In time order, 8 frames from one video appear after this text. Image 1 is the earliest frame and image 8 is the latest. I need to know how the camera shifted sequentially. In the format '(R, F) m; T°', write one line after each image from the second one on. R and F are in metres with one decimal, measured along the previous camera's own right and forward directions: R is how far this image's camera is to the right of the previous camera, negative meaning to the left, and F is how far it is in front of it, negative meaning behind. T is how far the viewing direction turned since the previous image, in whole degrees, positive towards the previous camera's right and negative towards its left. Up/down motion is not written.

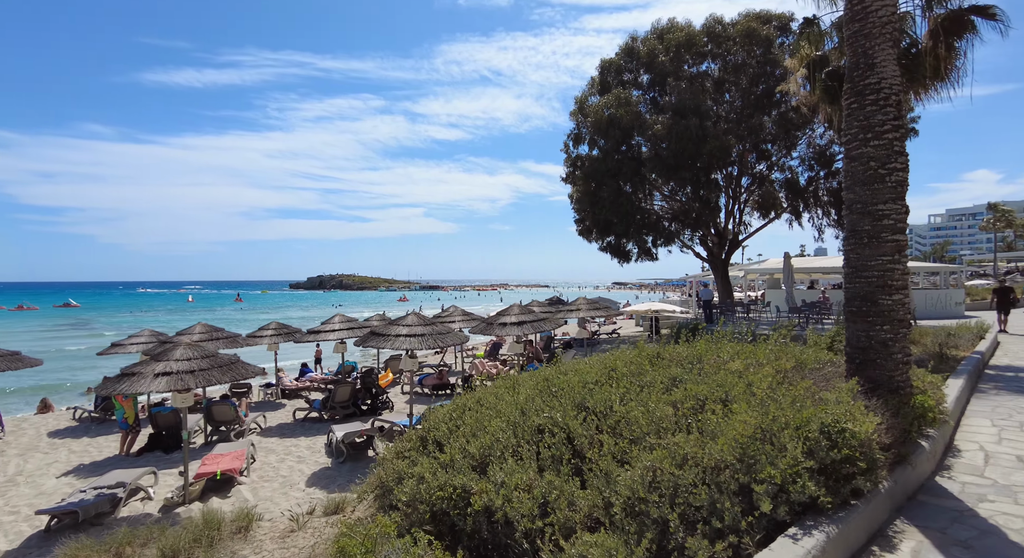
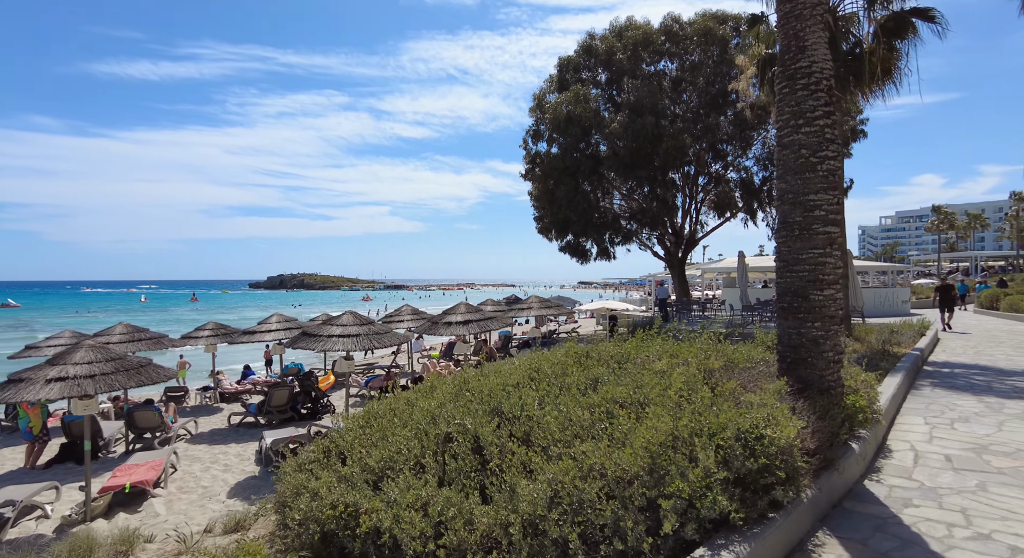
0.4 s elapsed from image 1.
(+0.5, +0.4) m; +3°
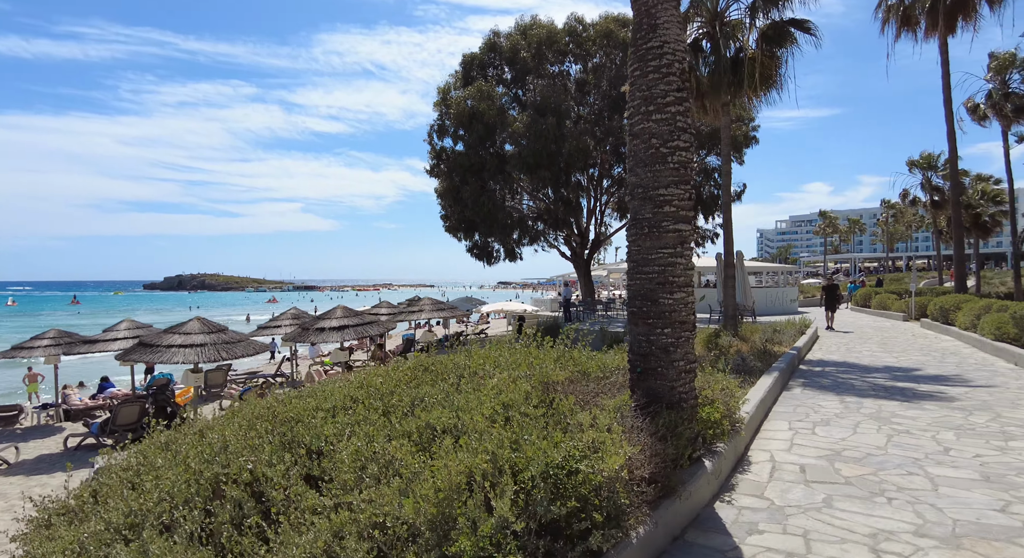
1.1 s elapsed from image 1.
(+0.8, +0.6) m; +8°
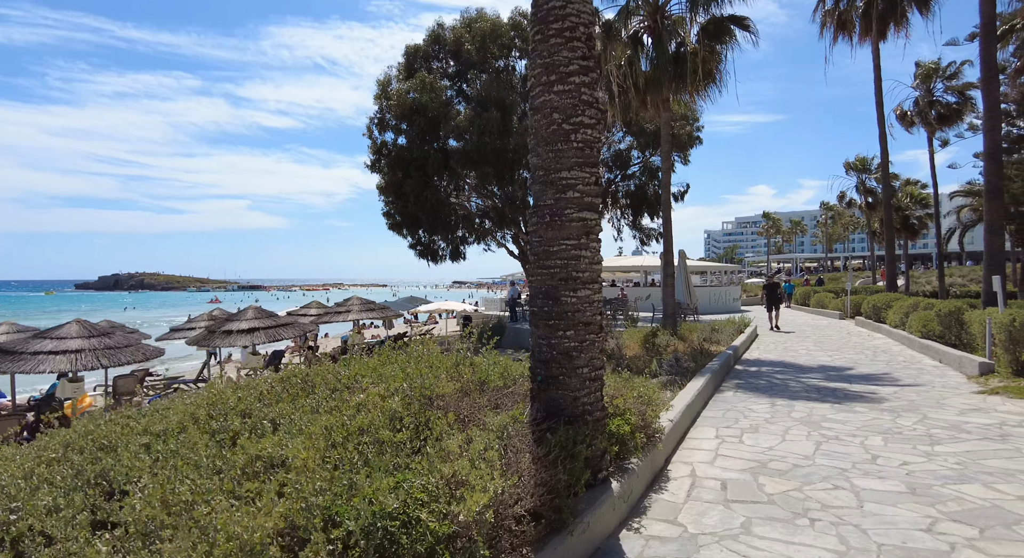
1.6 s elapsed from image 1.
(+0.5, +0.6) m; +5°
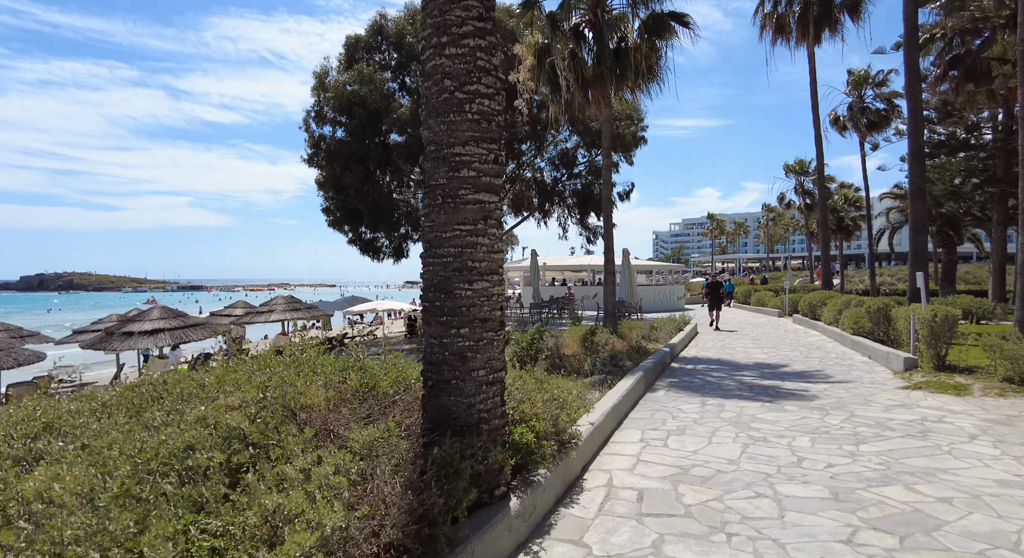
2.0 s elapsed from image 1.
(+0.4, +0.4) m; +5°
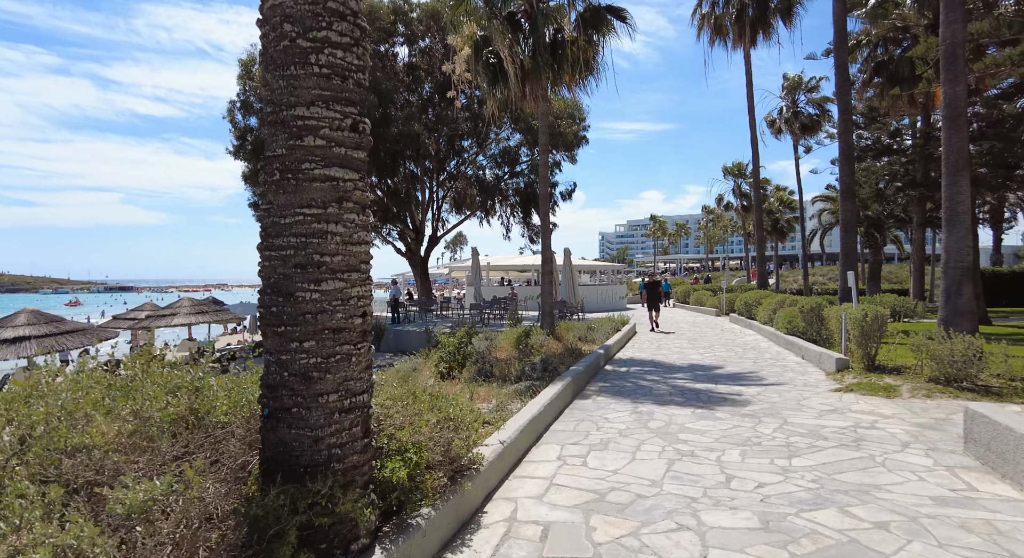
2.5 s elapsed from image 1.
(+0.4, +0.6) m; +5°
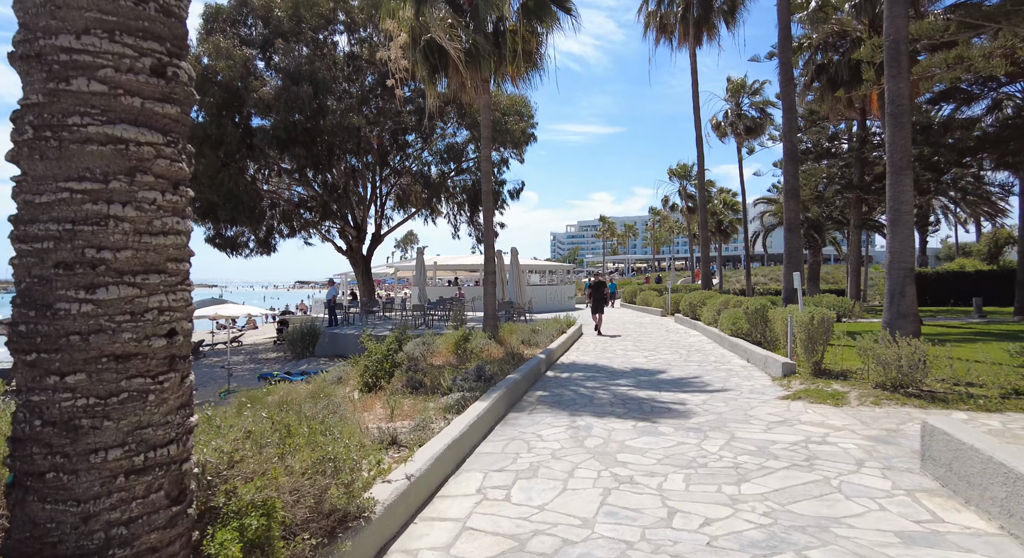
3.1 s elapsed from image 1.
(+0.3, +0.6) m; +5°
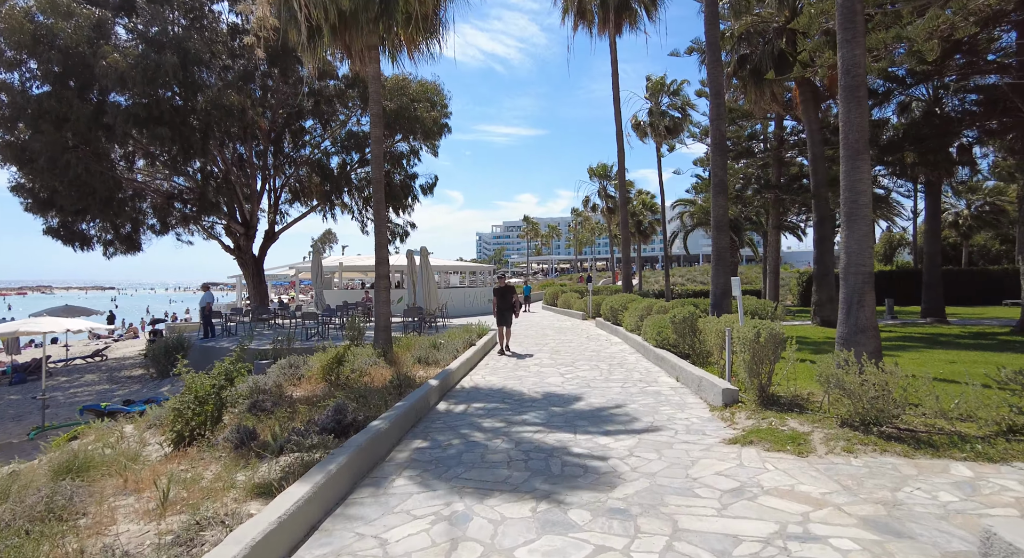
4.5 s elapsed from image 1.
(+0.6, +1.8) m; +8°
